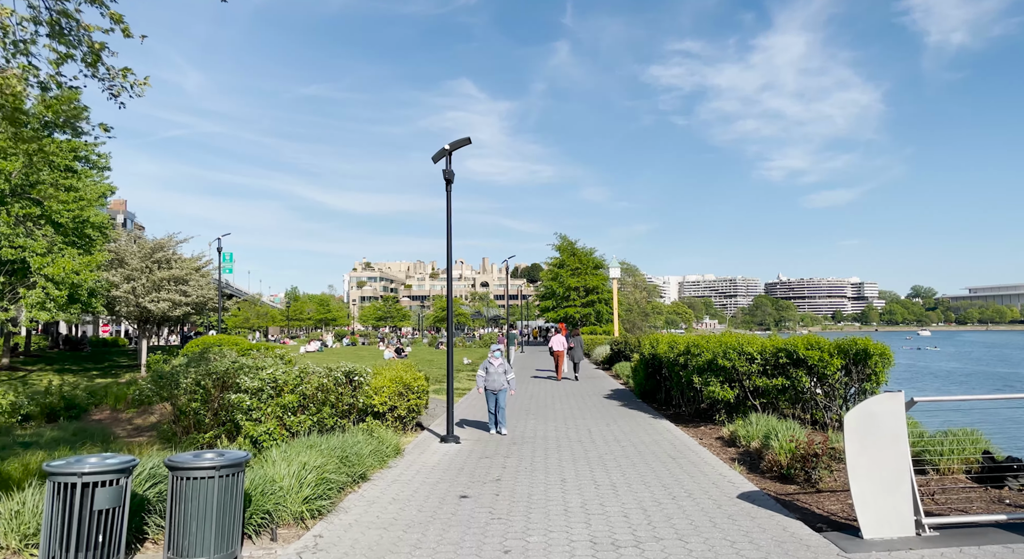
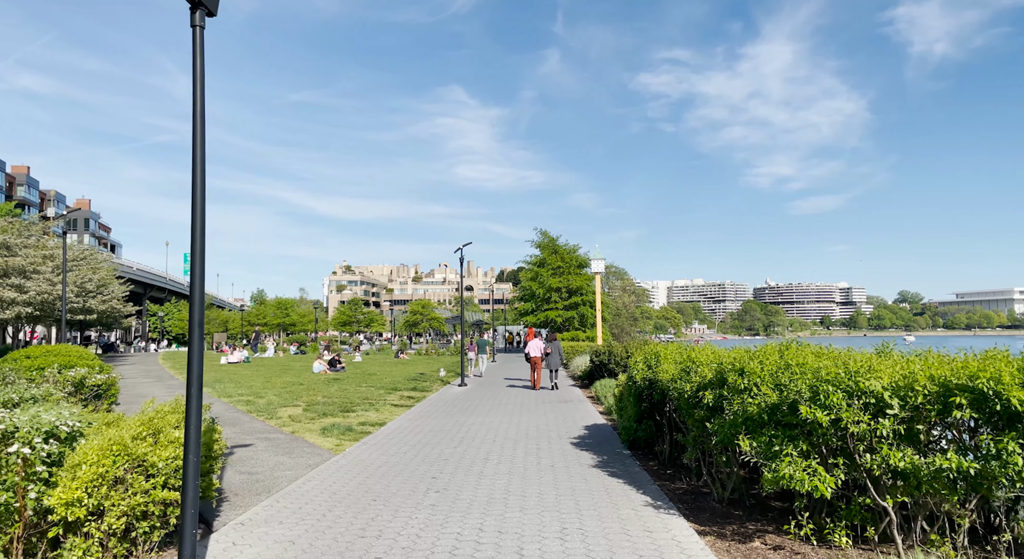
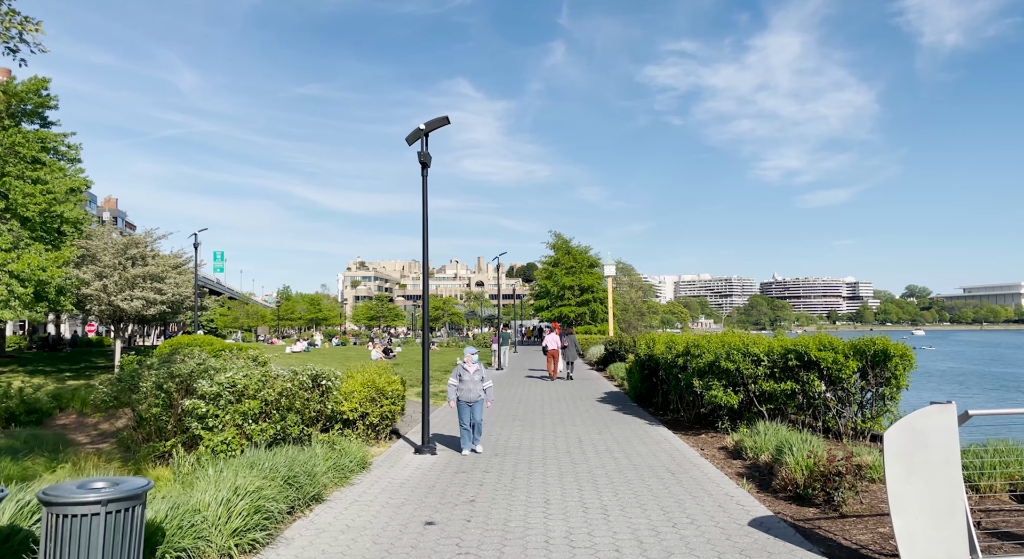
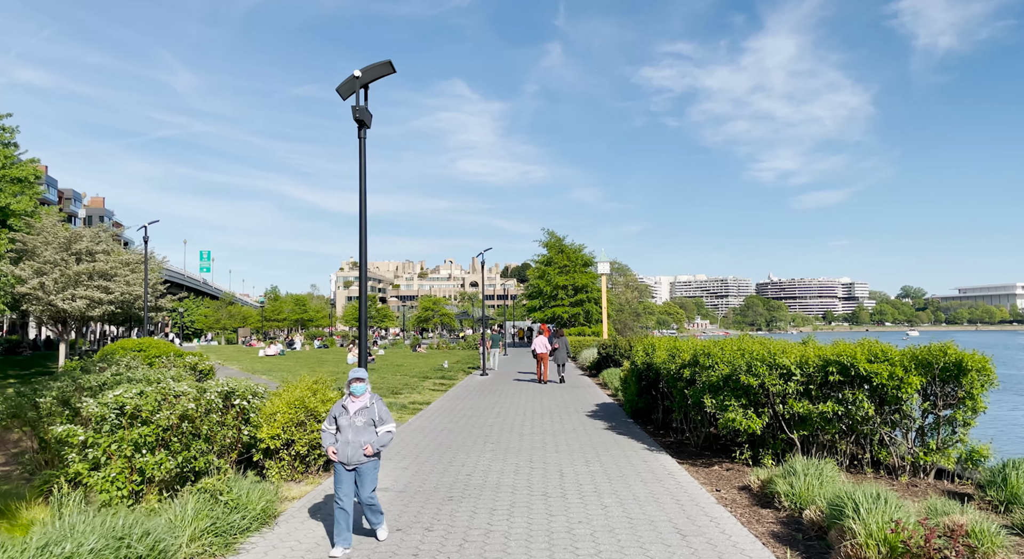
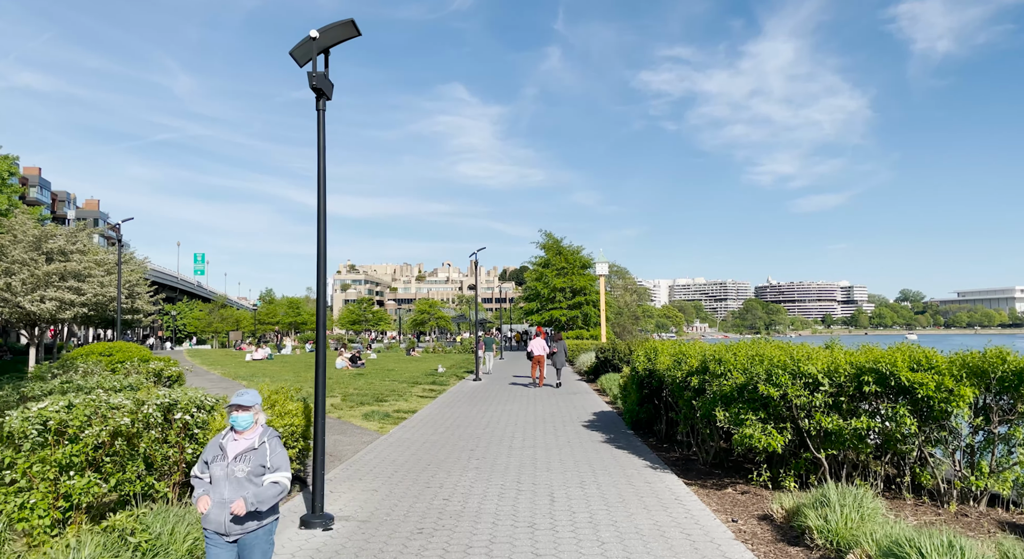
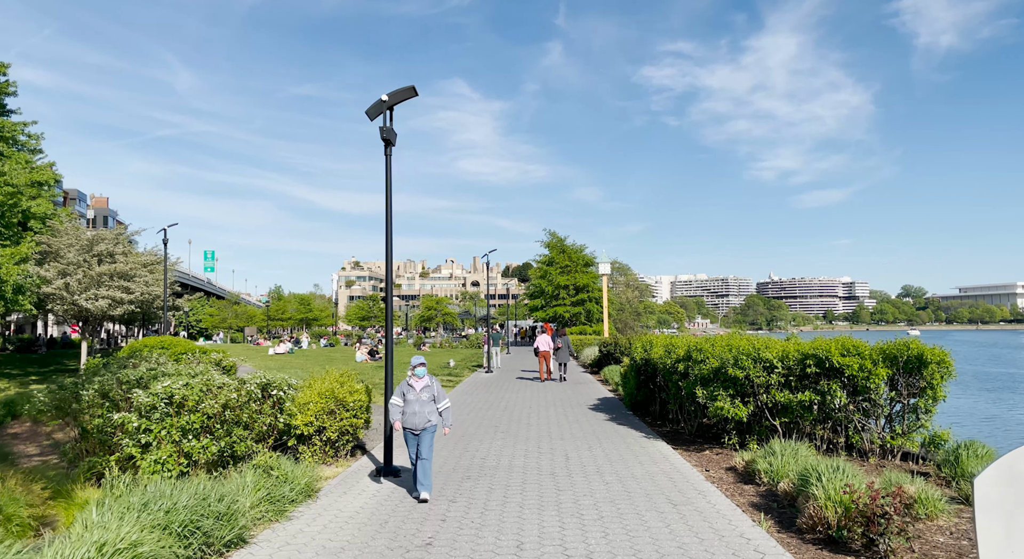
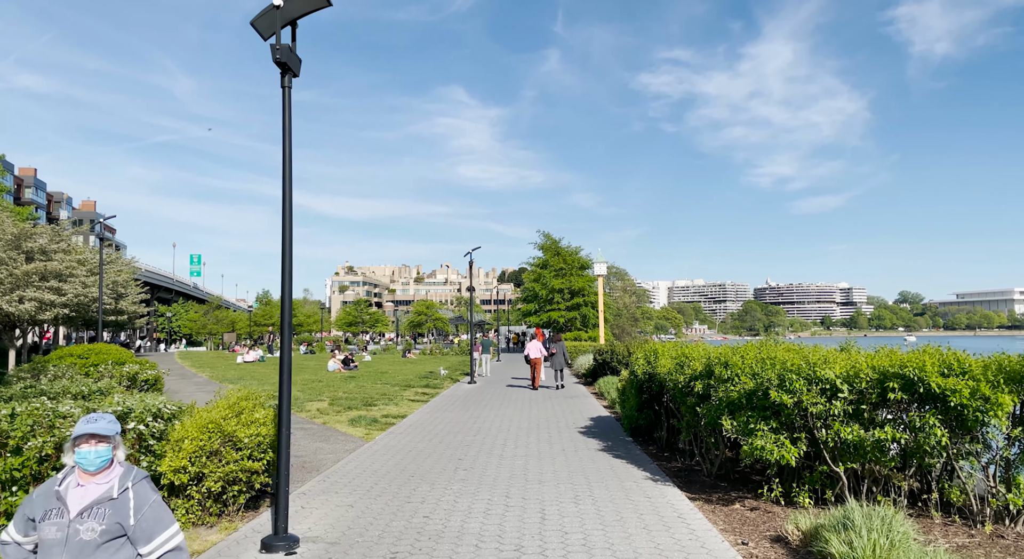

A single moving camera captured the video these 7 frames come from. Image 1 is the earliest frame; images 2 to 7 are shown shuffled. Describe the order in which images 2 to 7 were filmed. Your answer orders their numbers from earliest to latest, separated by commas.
3, 6, 4, 5, 7, 2
